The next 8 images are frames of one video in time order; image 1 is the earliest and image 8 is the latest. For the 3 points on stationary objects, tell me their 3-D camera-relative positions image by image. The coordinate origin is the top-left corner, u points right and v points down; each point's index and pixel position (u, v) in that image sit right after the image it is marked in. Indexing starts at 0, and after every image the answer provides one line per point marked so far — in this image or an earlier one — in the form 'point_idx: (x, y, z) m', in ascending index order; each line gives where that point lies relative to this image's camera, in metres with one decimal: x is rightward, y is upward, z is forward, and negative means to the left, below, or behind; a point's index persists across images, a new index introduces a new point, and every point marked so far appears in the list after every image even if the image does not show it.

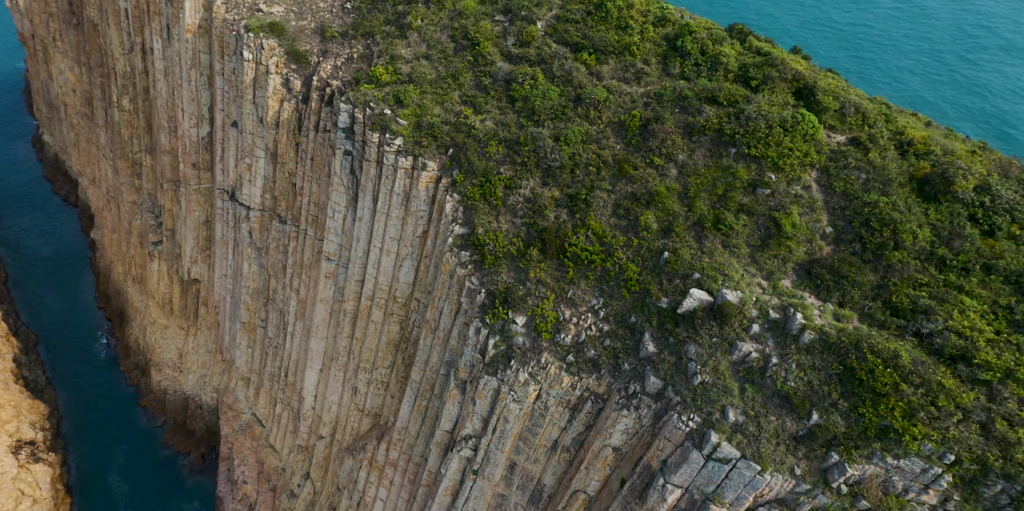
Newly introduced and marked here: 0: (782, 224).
0: (+8.1, +0.8, +18.8) m
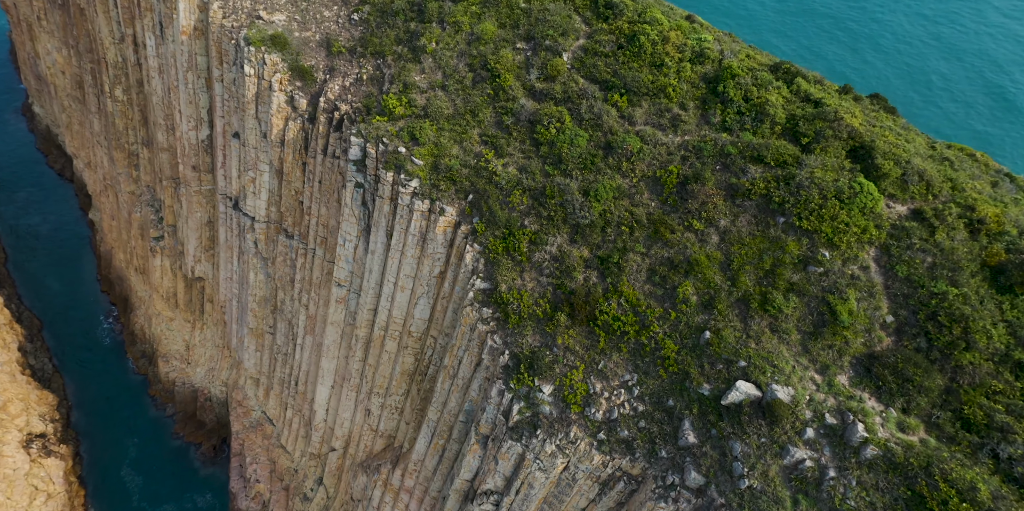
0: (+9.0, -1.6, +17.3) m
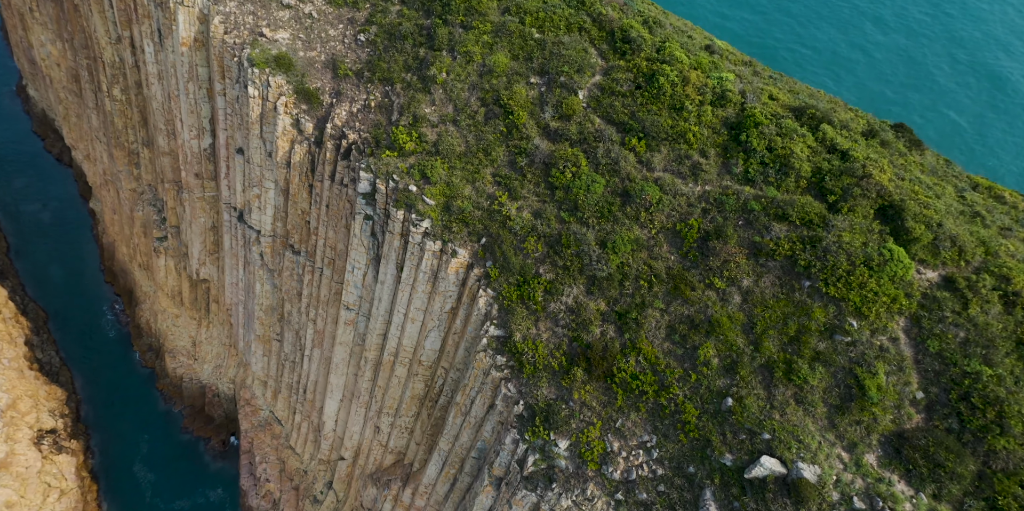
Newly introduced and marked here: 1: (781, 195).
0: (+9.5, -3.5, +16.9) m
1: (+8.4, +1.8, +19.6) m
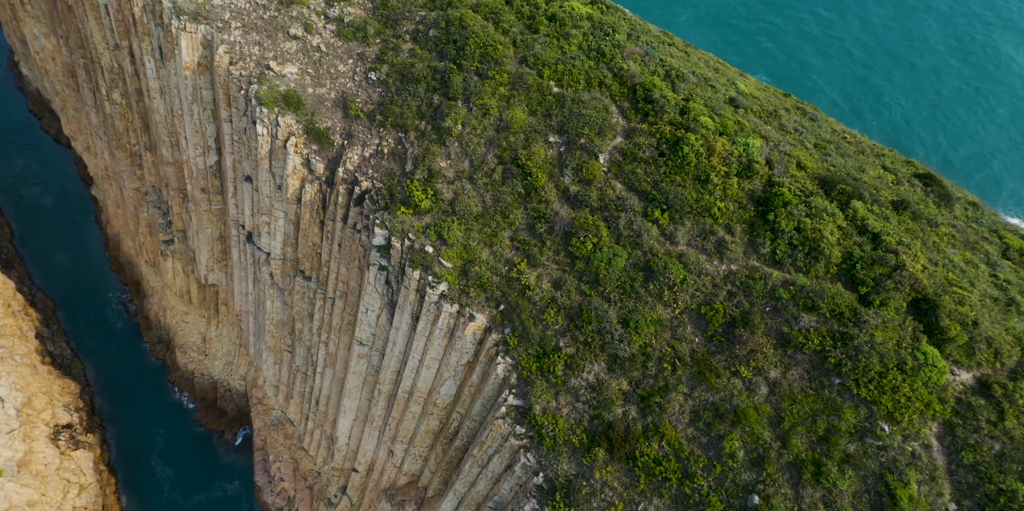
0: (+10.1, -6.2, +16.6) m
1: (+9.0, -0.8, +19.1) m
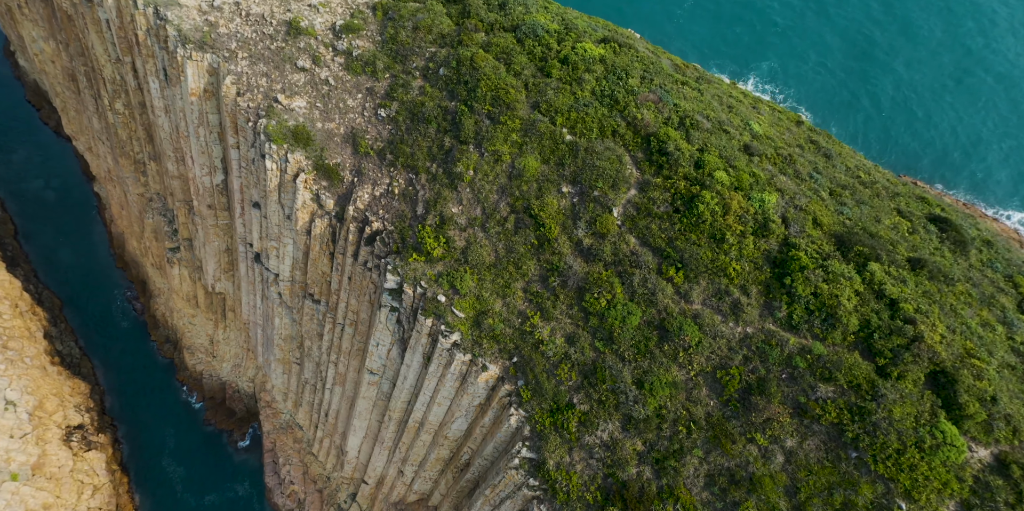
0: (+10.6, -8.3, +16.7) m
1: (+9.5, -2.8, +19.0) m
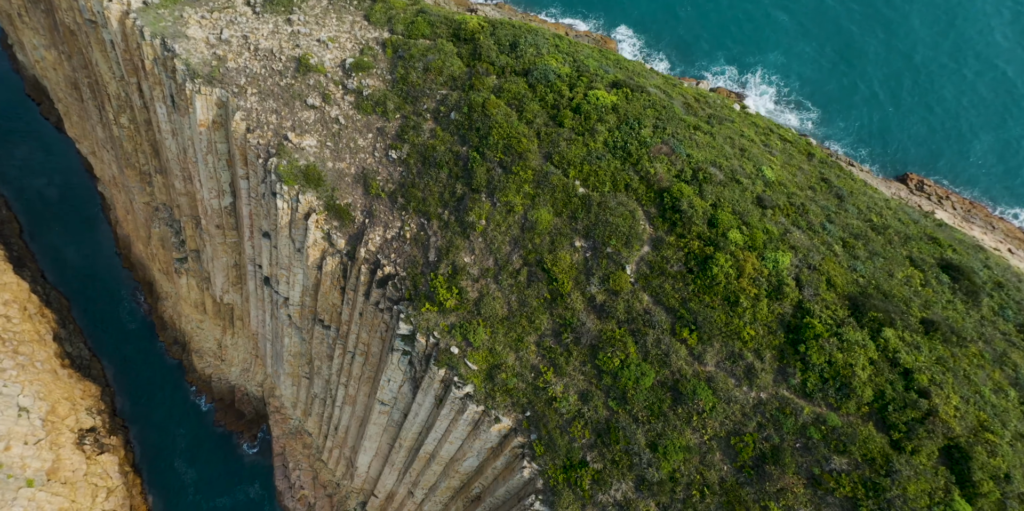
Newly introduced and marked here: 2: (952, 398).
0: (+11.1, -10.5, +16.9) m
1: (+10.0, -4.9, +19.1) m
2: (+13.2, -4.1, +19.0) m
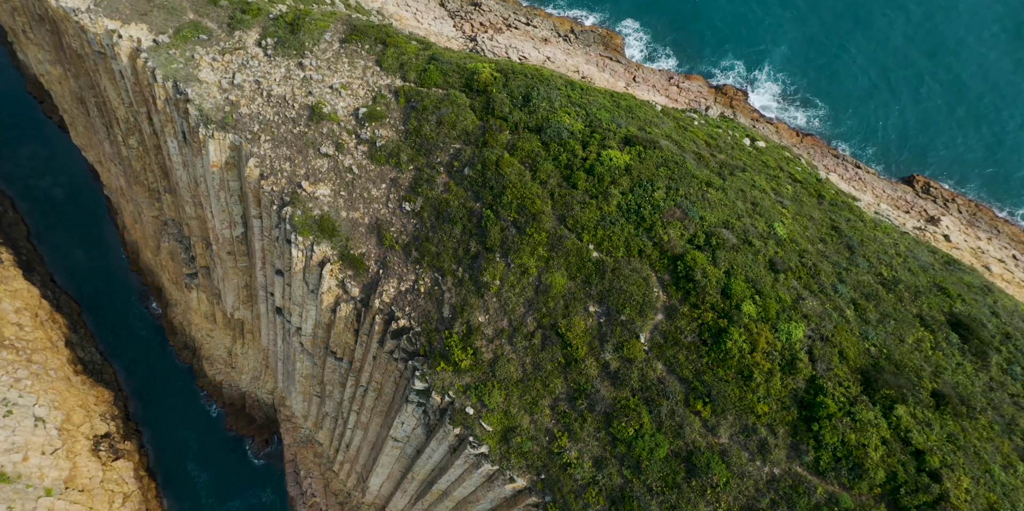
0: (+11.6, -13.0, +17.4) m
1: (+10.5, -7.4, +19.4) m
2: (+13.7, -6.6, +19.3) m
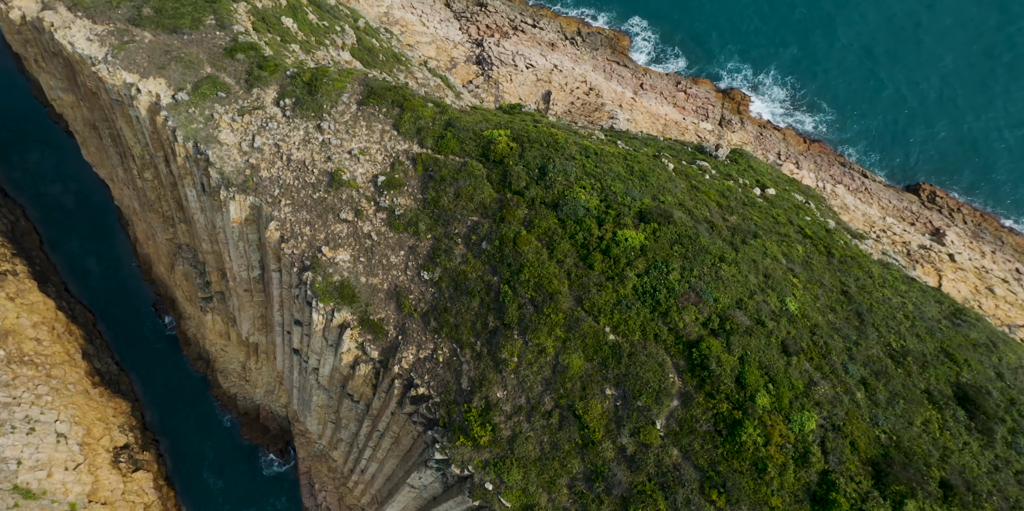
0: (+12.3, -16.4, +18.2) m
1: (+11.2, -10.8, +20.1) m
2: (+14.4, -9.9, +19.9) m
